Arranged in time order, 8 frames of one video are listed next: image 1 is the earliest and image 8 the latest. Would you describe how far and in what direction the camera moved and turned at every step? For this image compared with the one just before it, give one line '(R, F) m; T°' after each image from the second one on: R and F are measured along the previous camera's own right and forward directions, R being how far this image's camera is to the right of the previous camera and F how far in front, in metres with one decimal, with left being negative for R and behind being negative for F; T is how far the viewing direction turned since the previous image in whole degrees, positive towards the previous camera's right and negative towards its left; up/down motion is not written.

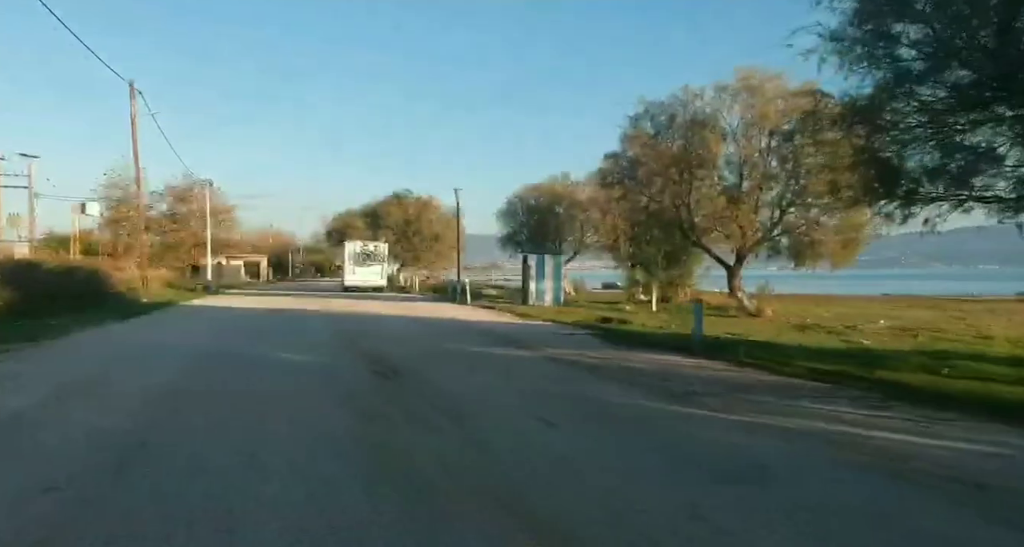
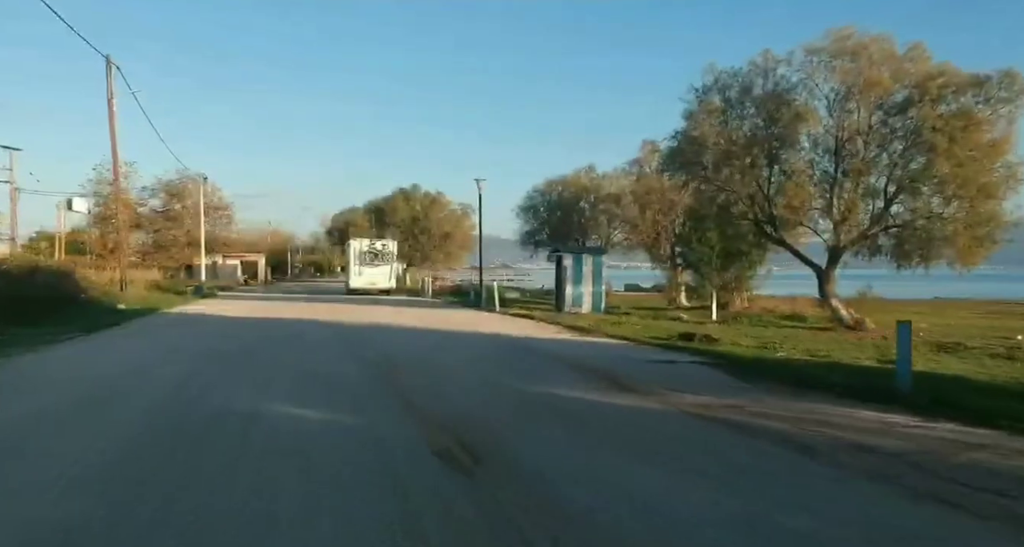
(-1.5, +5.3) m; 0°
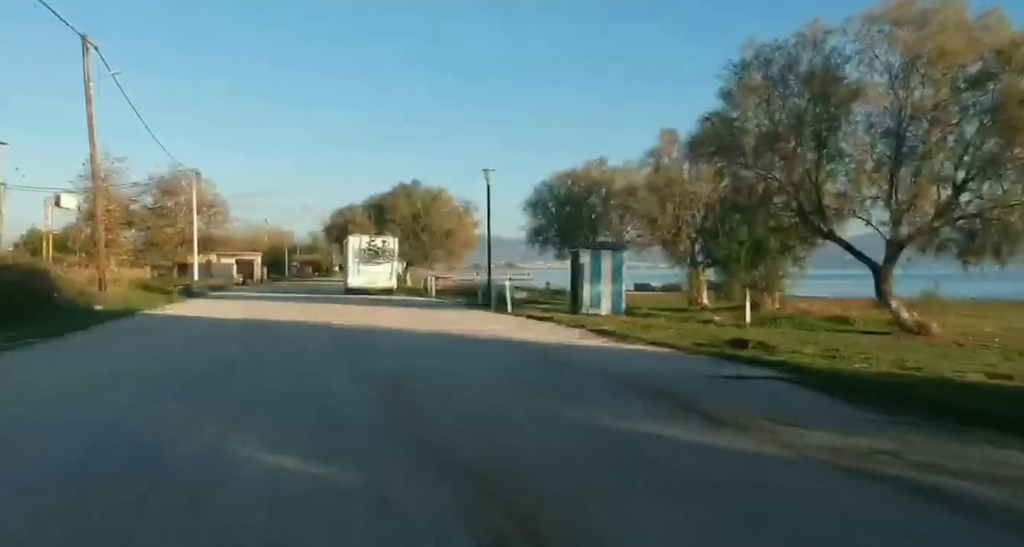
(-0.5, +2.9) m; 0°
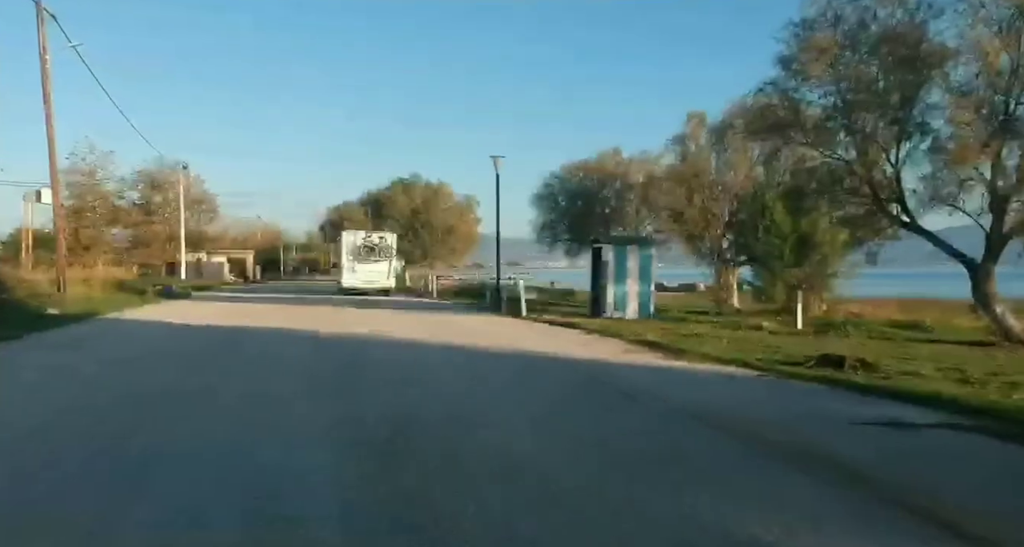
(-0.5, +4.0) m; 0°
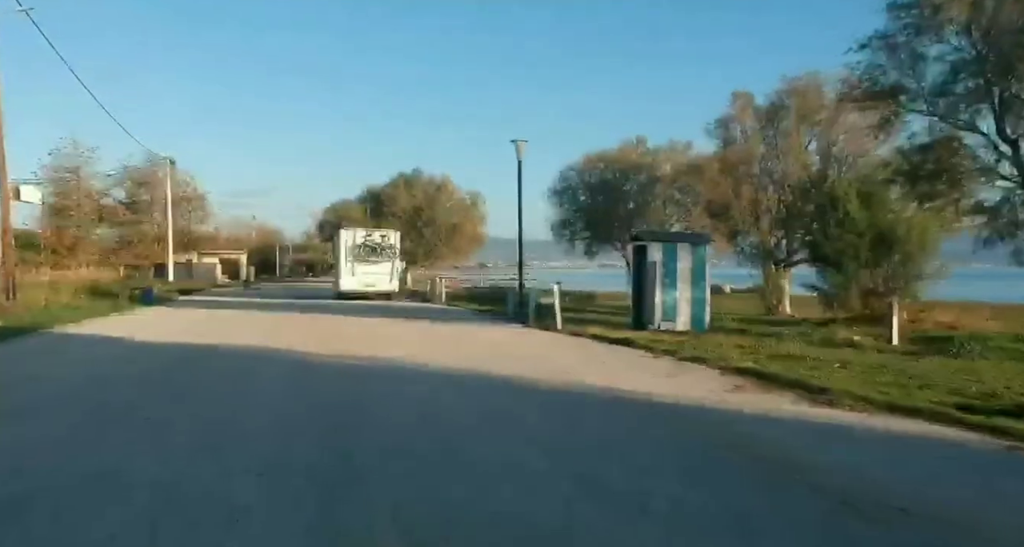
(-0.9, +4.6) m; 0°
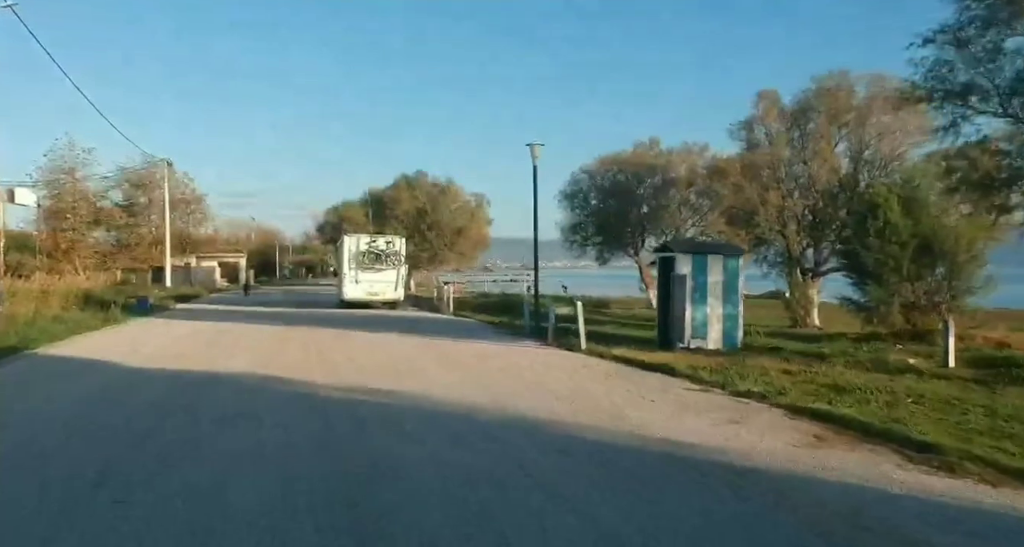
(-0.5, +1.7) m; 0°
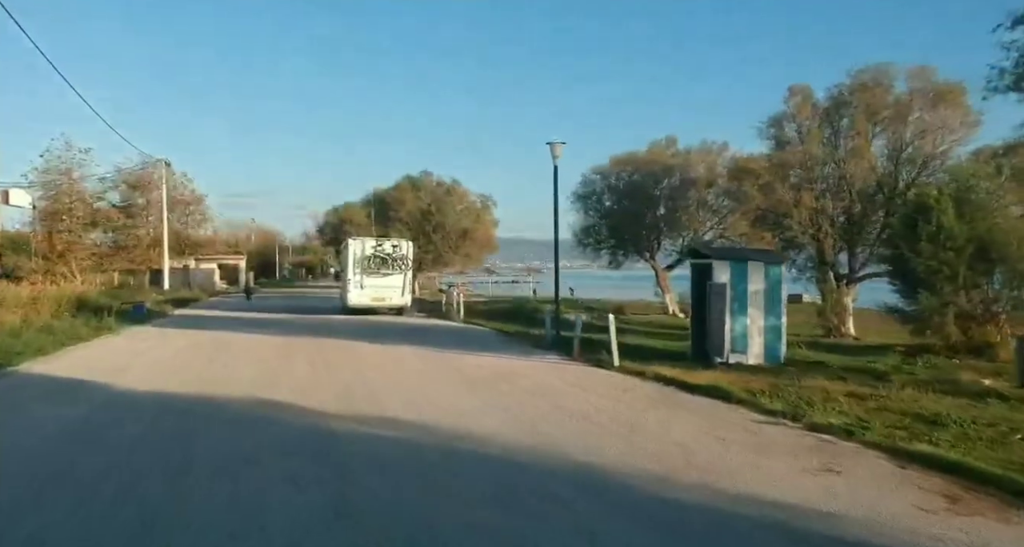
(-0.6, +1.8) m; 0°
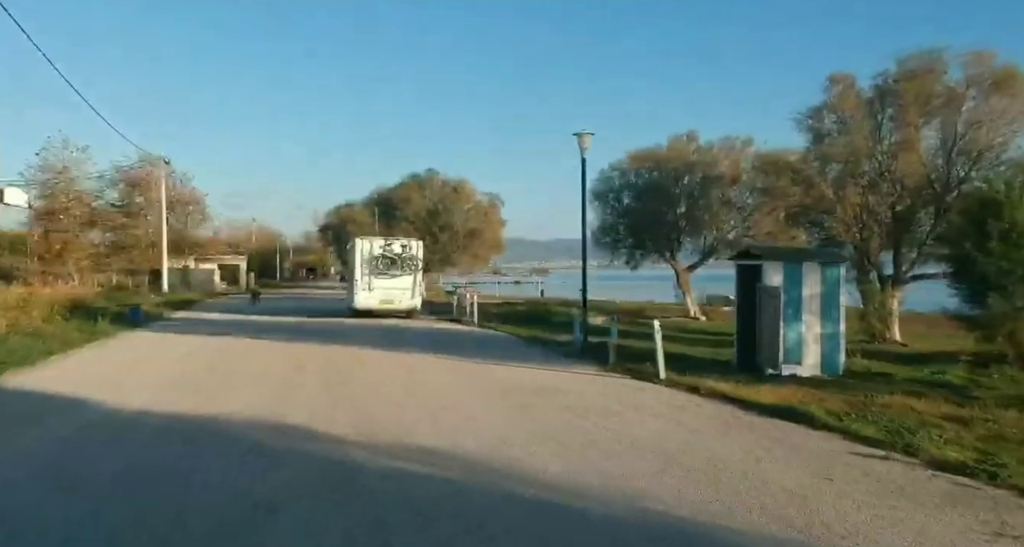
(-0.7, +2.0) m; 0°
